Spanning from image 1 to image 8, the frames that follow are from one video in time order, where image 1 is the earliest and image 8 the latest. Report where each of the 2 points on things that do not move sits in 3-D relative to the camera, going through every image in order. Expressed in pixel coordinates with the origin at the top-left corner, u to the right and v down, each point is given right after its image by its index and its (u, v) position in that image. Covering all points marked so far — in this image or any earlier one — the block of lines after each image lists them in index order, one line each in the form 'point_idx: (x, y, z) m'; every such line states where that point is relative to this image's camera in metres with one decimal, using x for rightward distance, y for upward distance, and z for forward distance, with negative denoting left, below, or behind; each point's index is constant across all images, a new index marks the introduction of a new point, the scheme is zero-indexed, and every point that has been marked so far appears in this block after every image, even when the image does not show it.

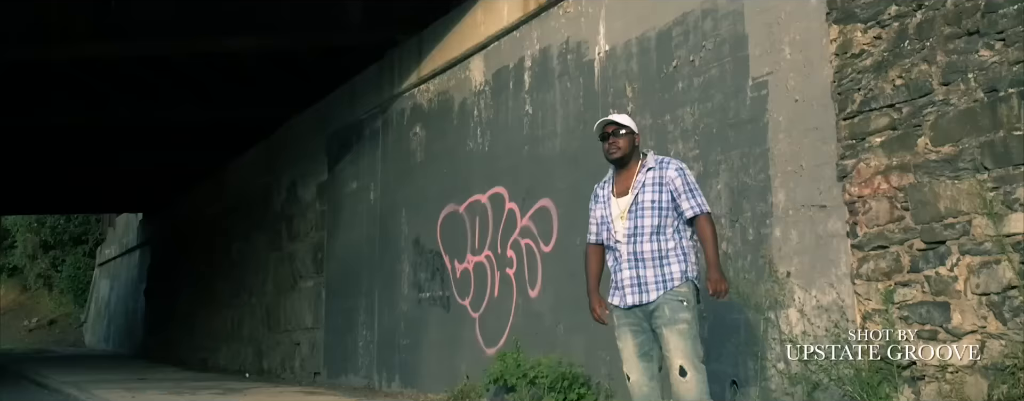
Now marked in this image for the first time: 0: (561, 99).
0: (+0.3, +0.6, +8.4) m
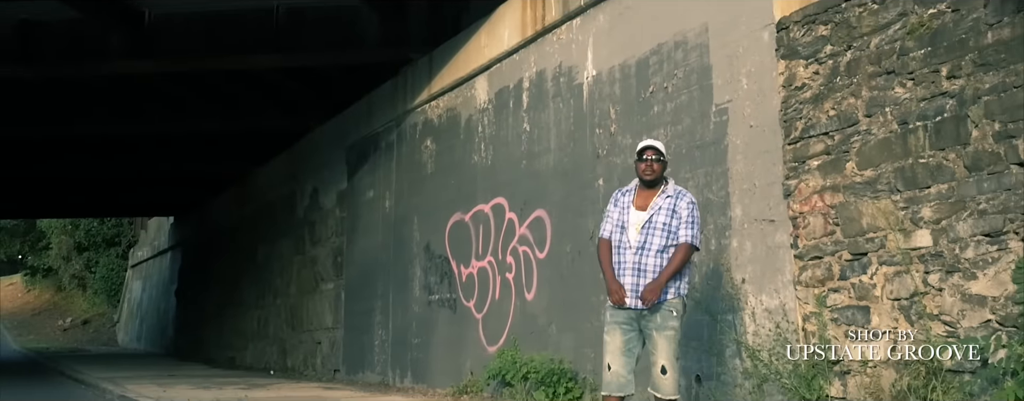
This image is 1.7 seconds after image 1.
0: (+0.3, +0.6, +9.2) m
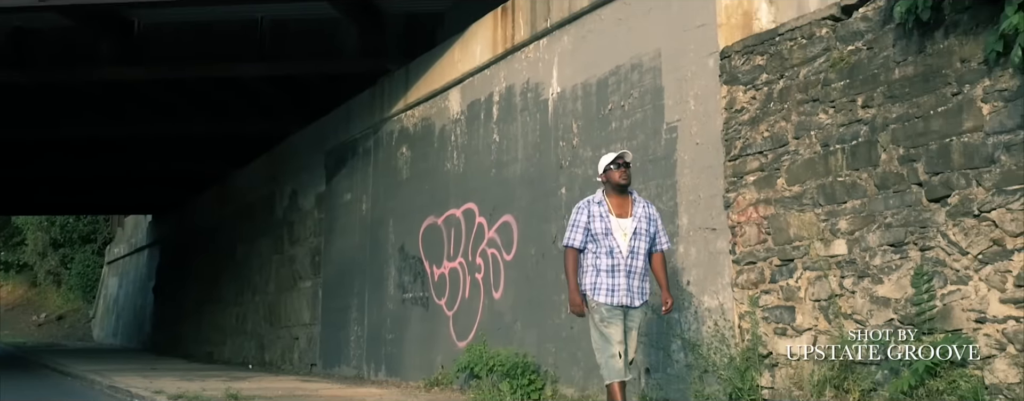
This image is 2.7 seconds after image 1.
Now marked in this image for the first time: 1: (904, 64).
0: (+0.1, +0.5, +9.9) m
1: (+1.7, +0.6, +5.8) m
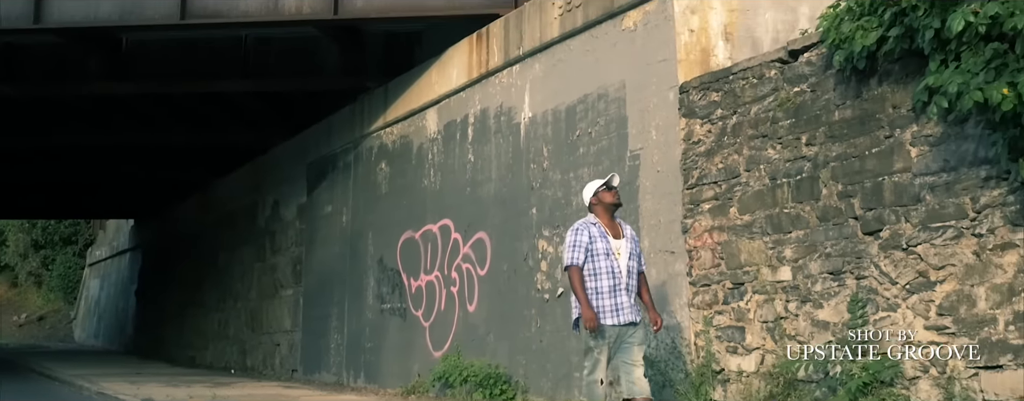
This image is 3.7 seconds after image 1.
0: (-0.1, +0.4, +10.4) m
1: (+1.5, +0.4, +6.3) m
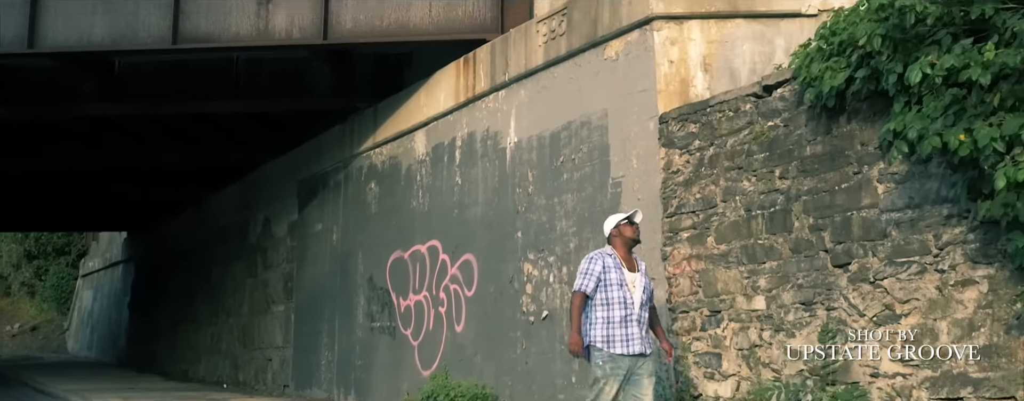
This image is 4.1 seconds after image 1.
0: (-0.2, +0.2, +10.6) m
1: (+1.4, +0.3, +6.6) m
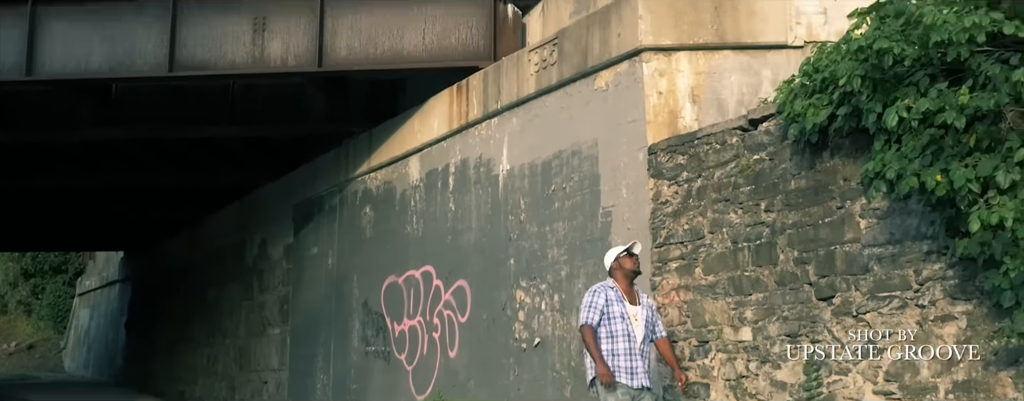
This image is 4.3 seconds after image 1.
0: (-0.3, 0.0, +10.8) m
1: (+1.4, +0.1, +6.7) m
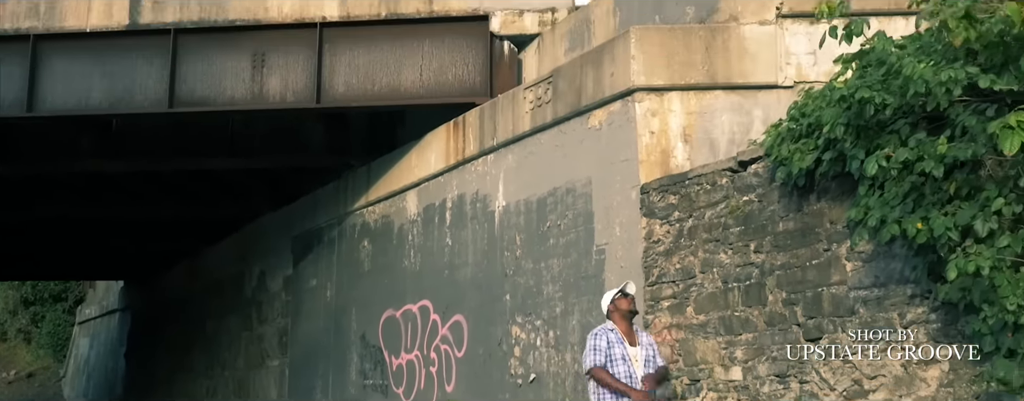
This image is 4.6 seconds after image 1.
0: (-0.3, -0.3, +10.9) m
1: (+1.4, -0.1, +6.8) m
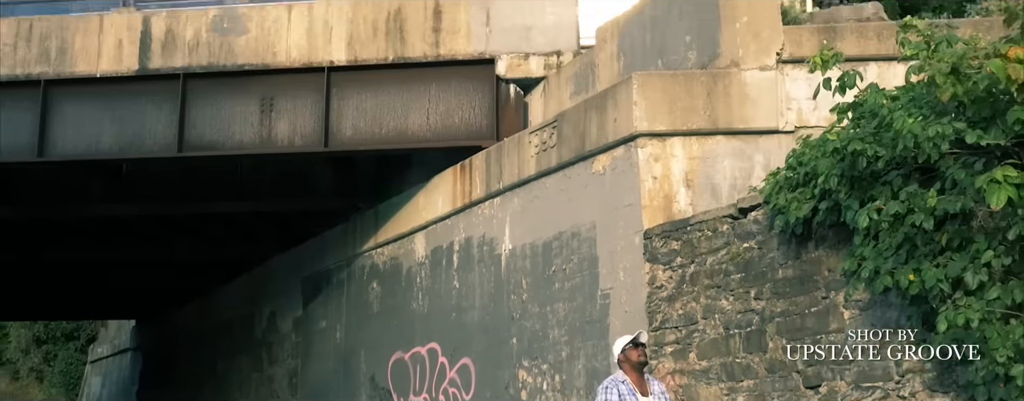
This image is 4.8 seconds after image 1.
0: (-0.3, -0.6, +11.0) m
1: (+1.4, -0.3, +6.9) m
